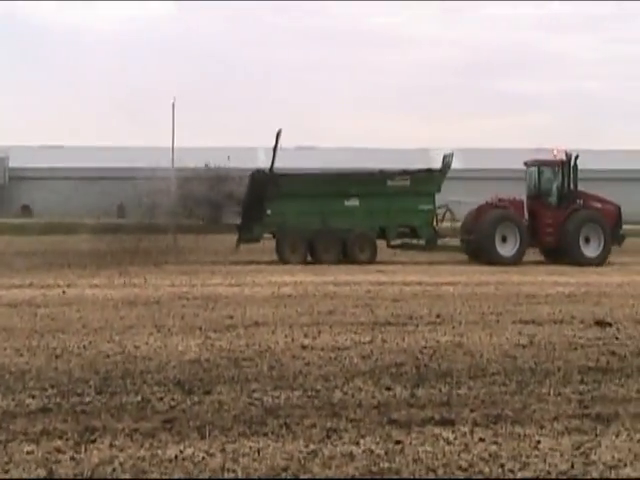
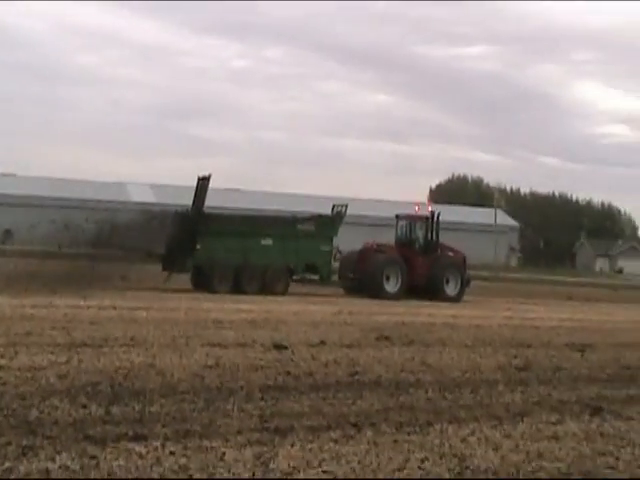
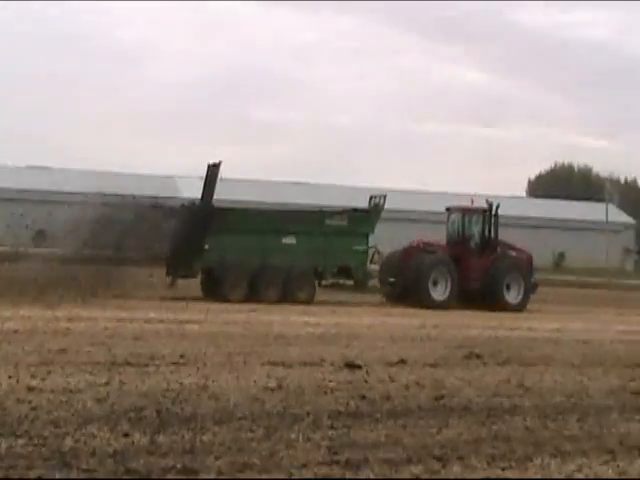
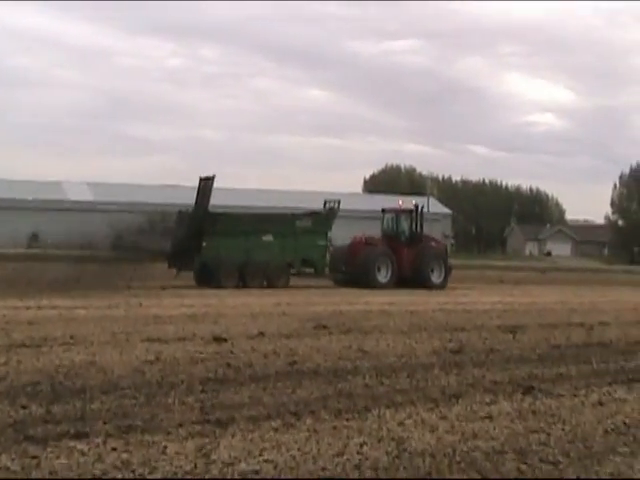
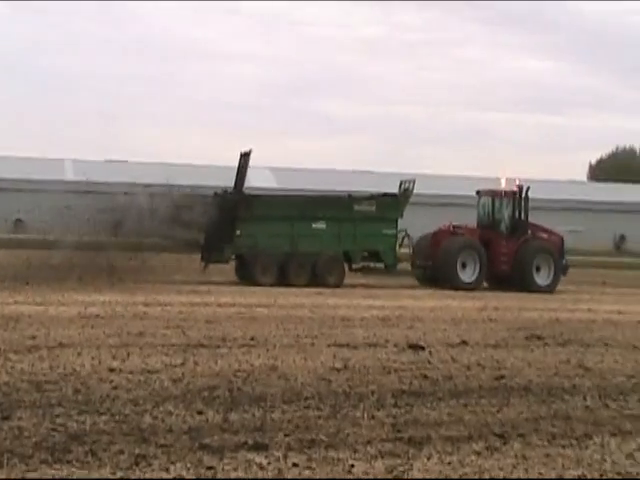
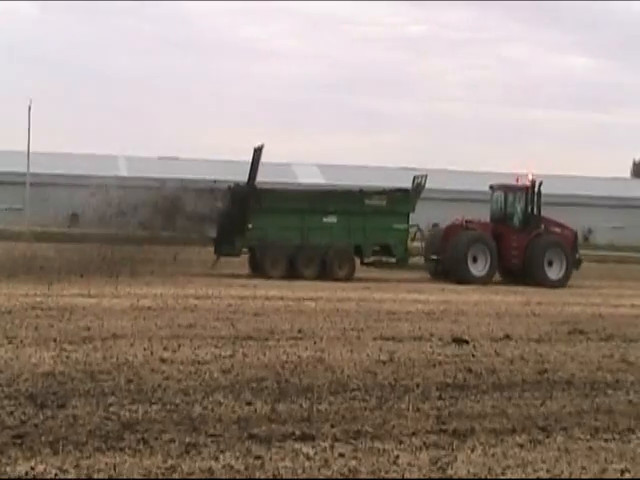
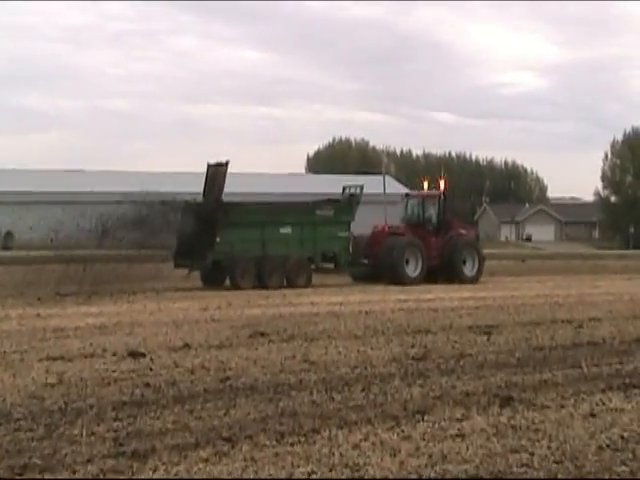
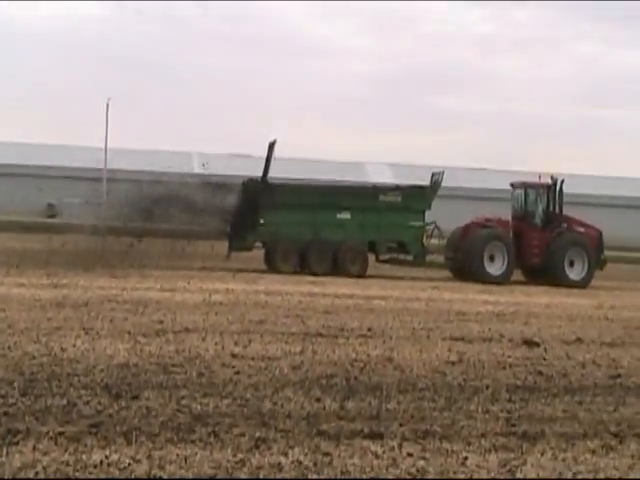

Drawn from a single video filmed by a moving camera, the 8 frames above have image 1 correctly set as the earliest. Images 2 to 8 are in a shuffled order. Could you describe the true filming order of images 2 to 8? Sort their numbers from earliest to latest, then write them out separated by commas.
8, 6, 5, 3, 2, 4, 7
